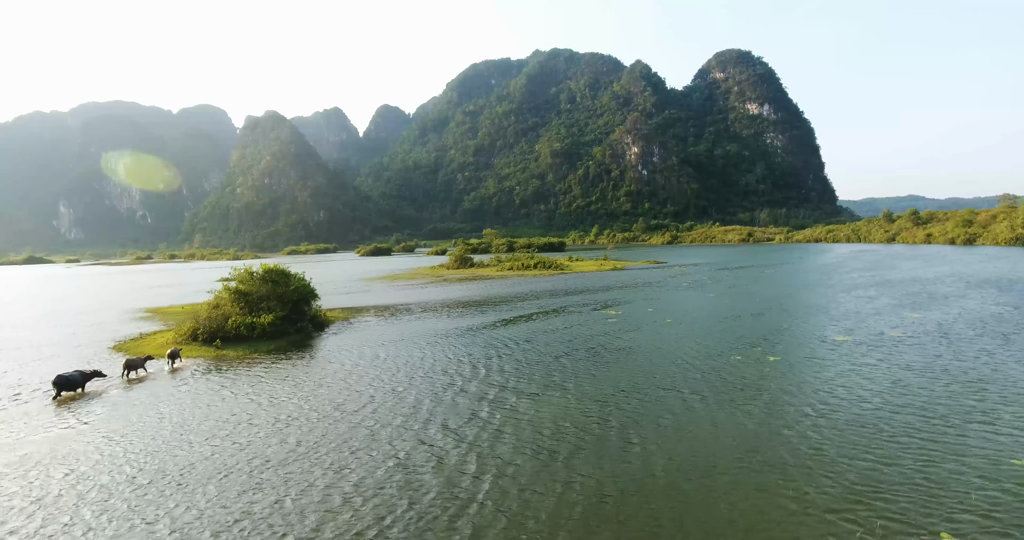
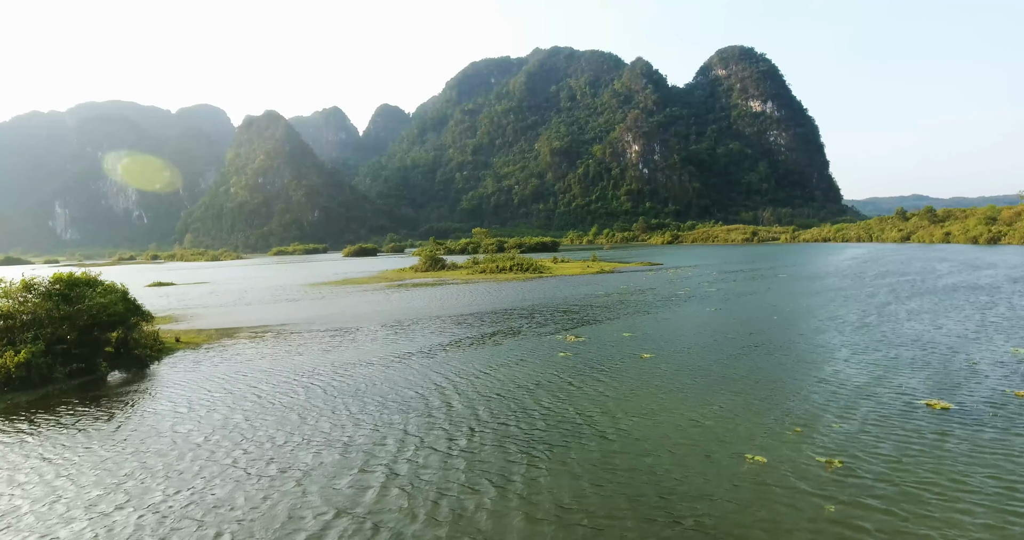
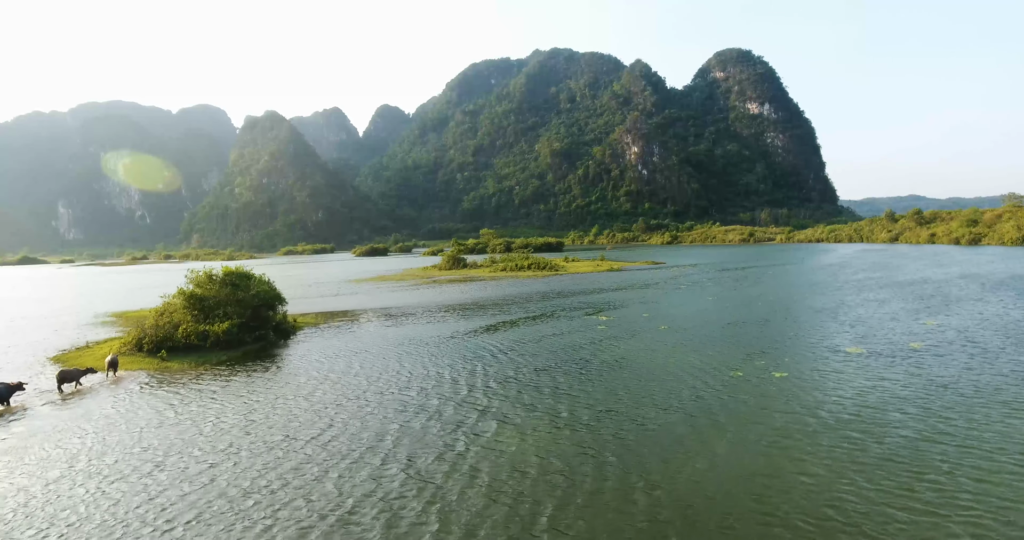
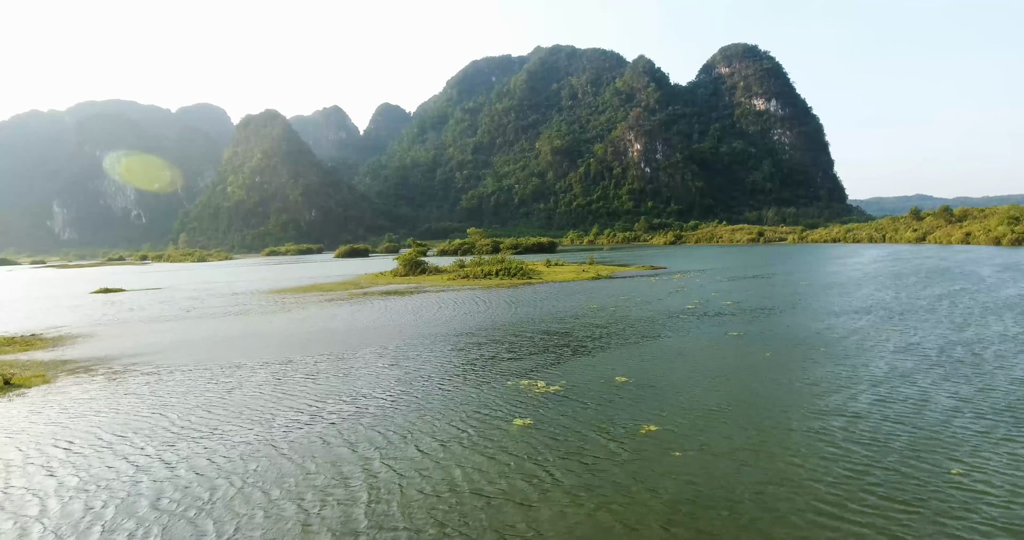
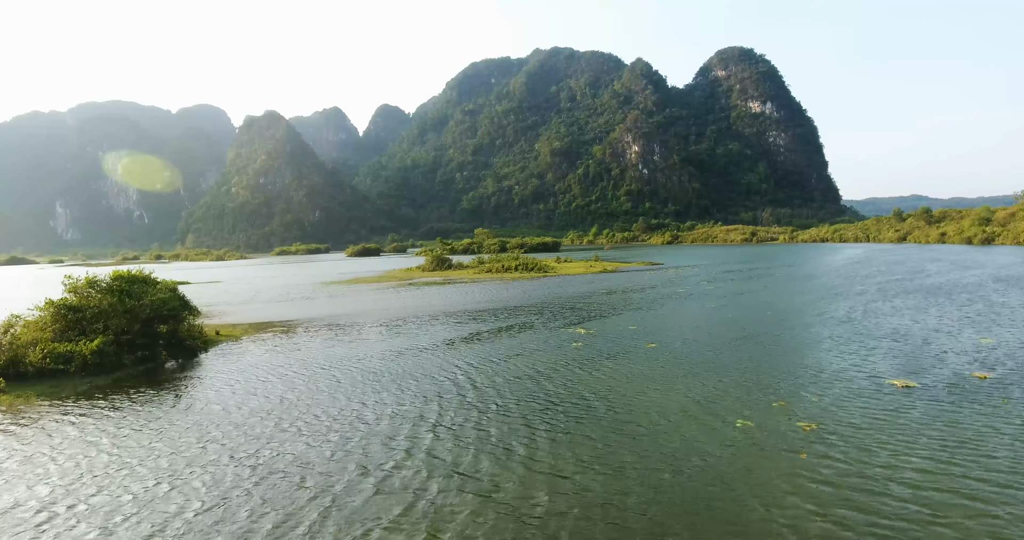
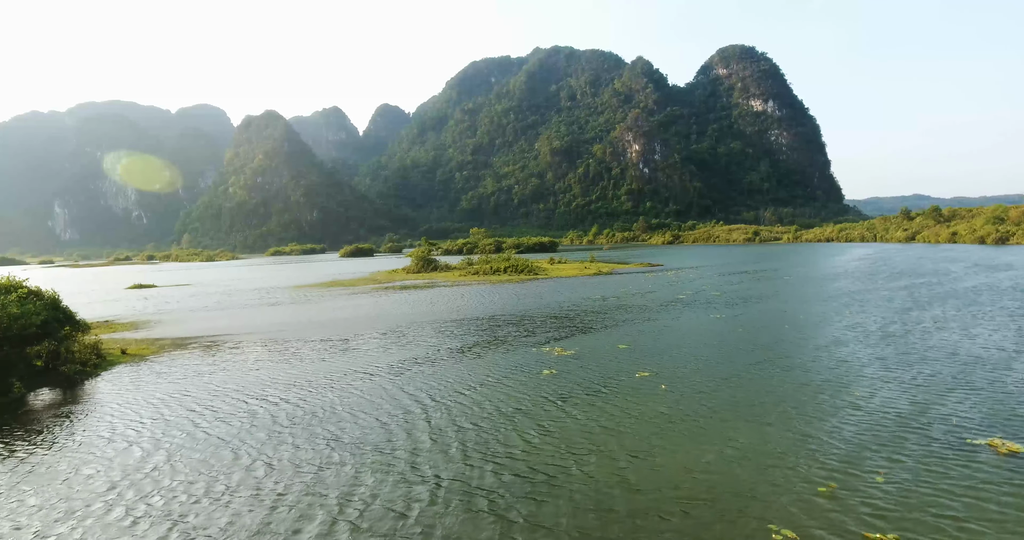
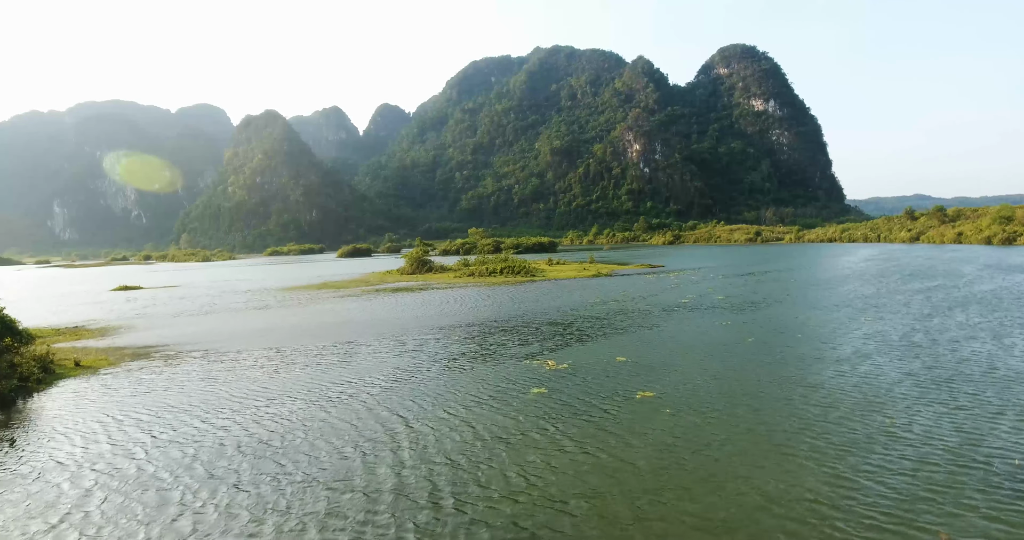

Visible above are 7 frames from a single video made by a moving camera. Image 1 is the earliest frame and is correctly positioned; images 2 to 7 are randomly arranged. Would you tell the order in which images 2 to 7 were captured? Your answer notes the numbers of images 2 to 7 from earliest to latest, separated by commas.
3, 5, 2, 6, 7, 4
